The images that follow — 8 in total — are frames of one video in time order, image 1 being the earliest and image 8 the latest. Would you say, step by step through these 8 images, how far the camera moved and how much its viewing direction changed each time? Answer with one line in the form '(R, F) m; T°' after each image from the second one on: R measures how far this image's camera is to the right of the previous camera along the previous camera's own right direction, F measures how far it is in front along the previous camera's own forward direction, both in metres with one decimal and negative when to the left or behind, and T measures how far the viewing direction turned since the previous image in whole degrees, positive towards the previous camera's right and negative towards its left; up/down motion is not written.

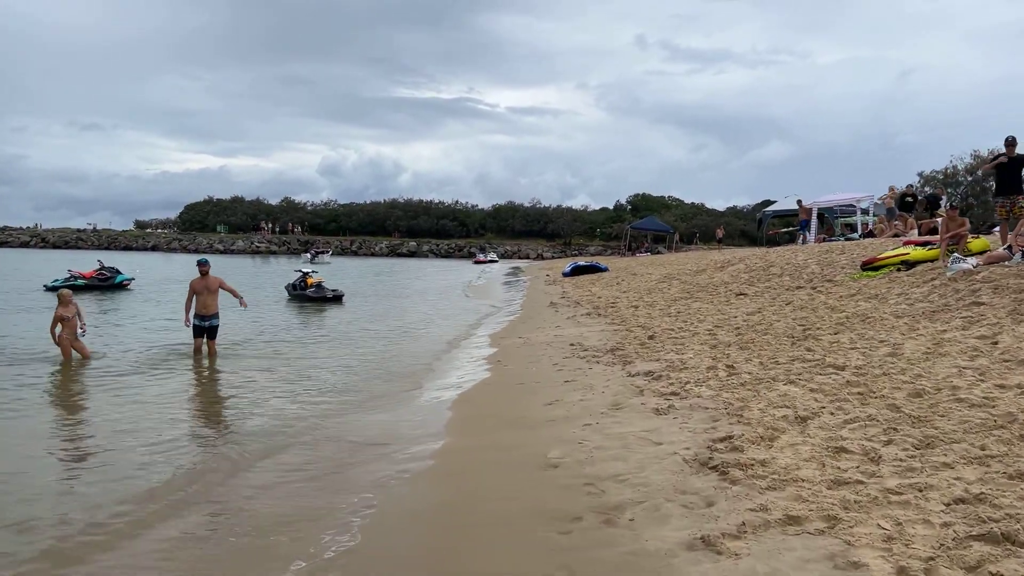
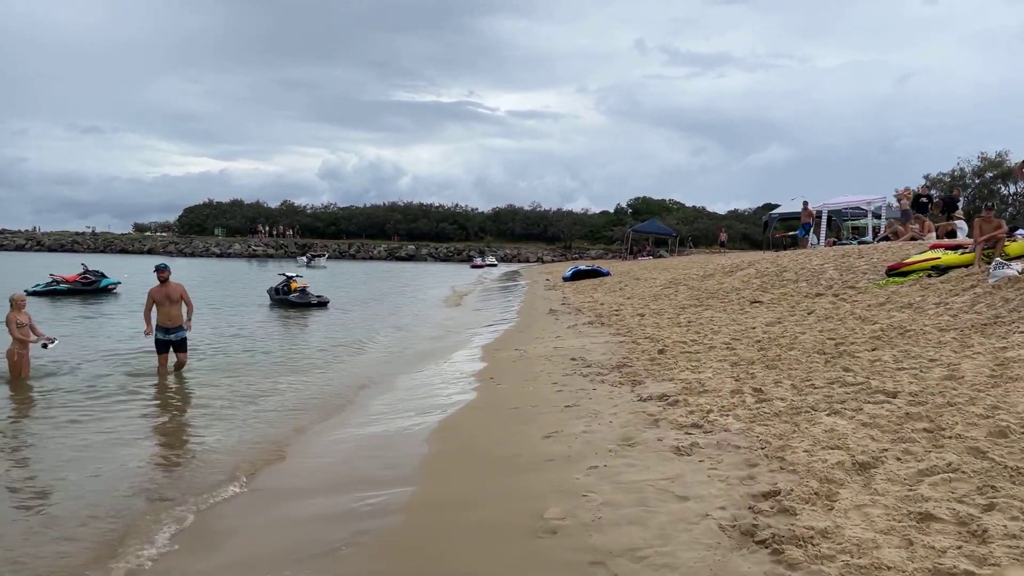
(+0.1, +1.0) m; 0°
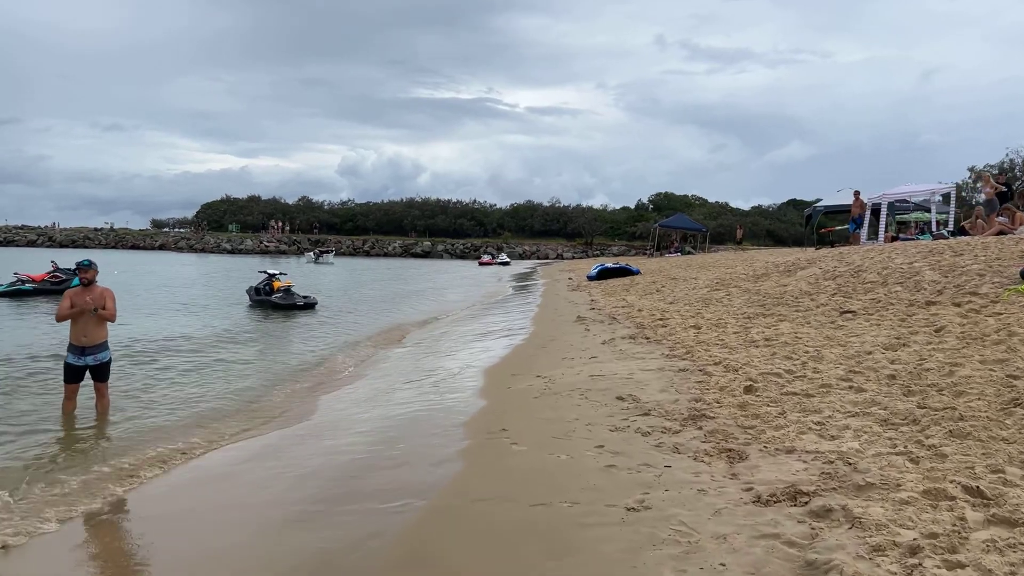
(0.0, +2.8) m; -1°
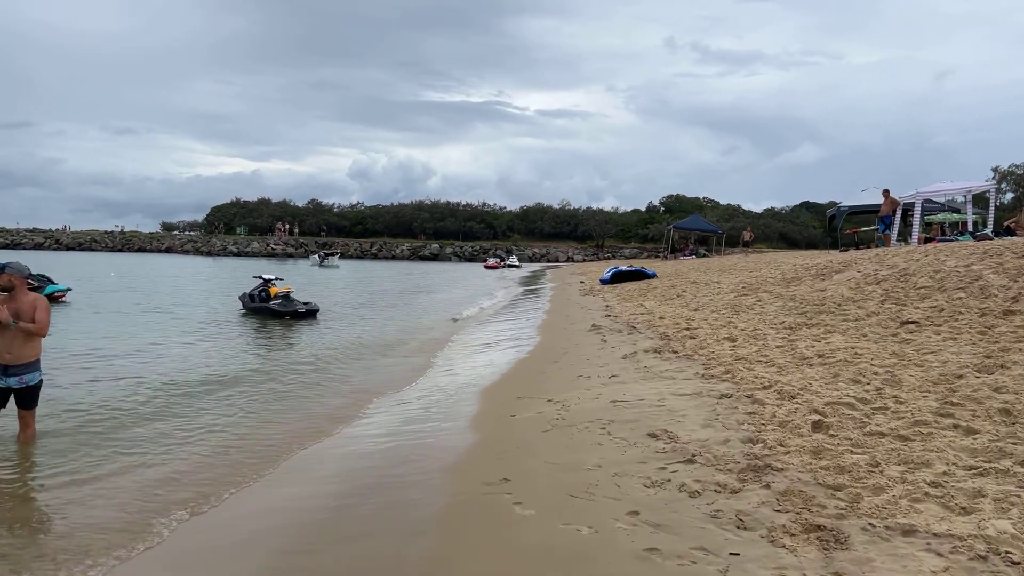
(0.0, +1.4) m; -1°
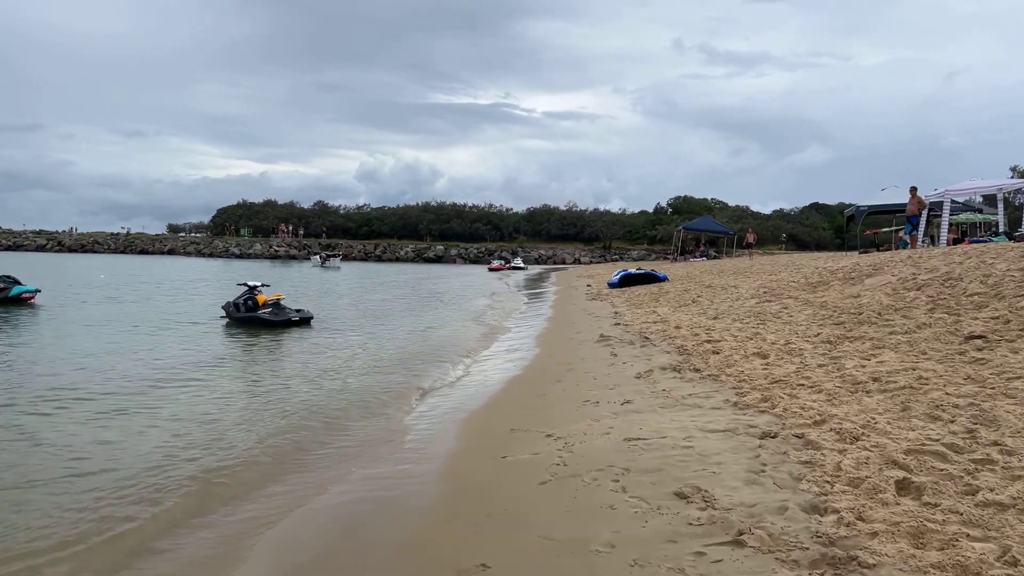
(+0.1, +1.3) m; 0°
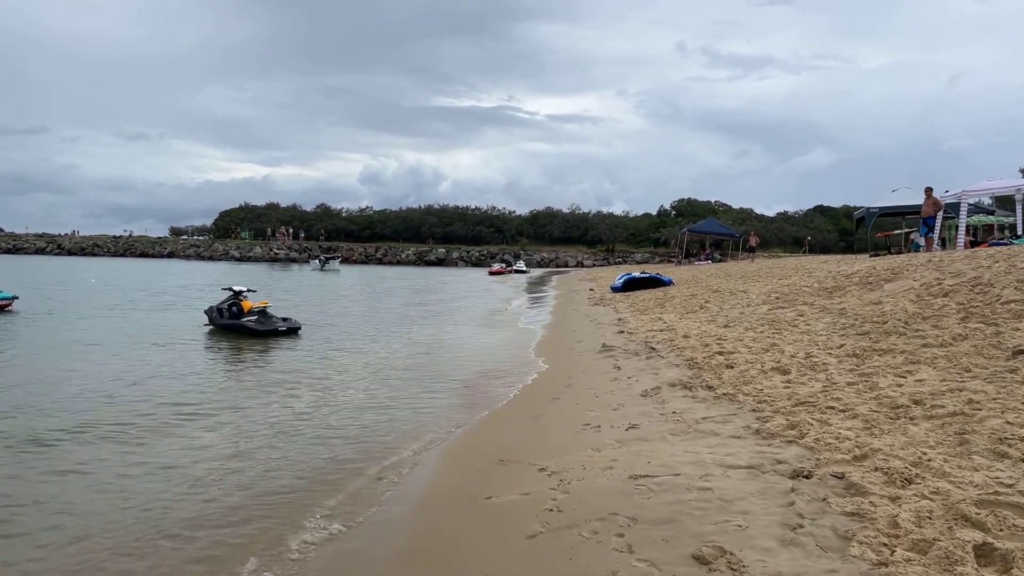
(+0.1, +0.8) m; 0°
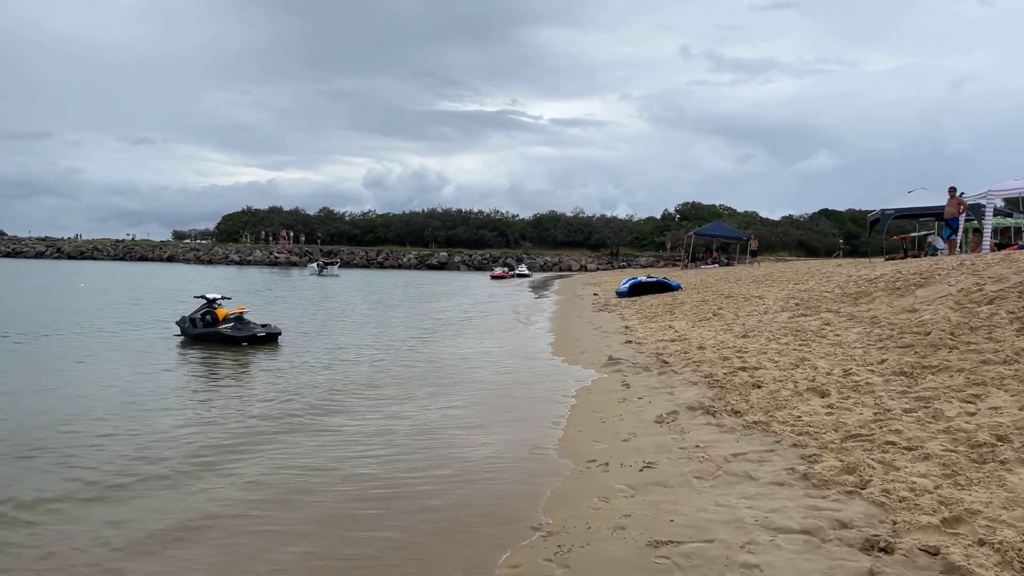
(+0.1, +1.1) m; 0°
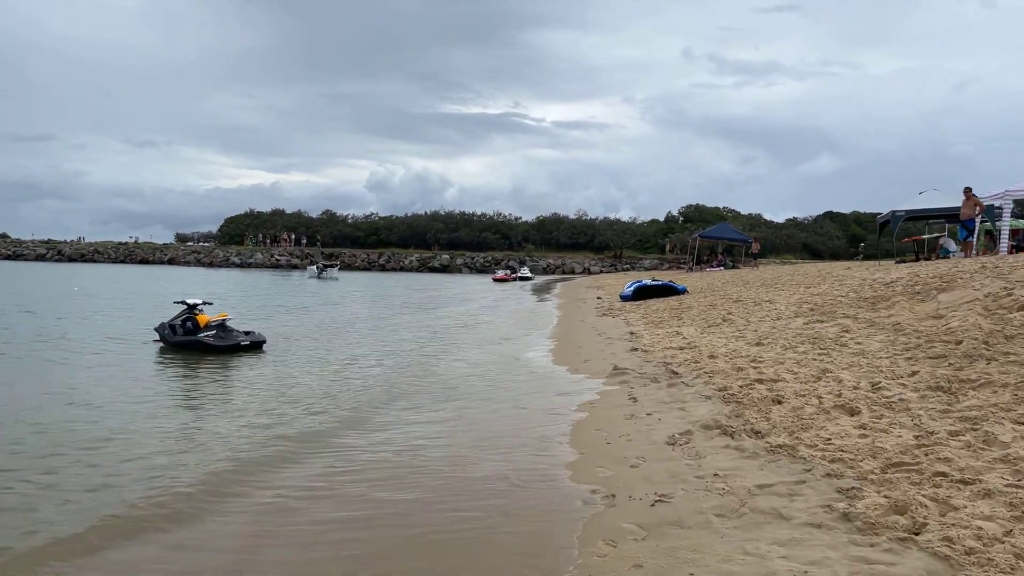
(+0.1, +0.6) m; 0°
